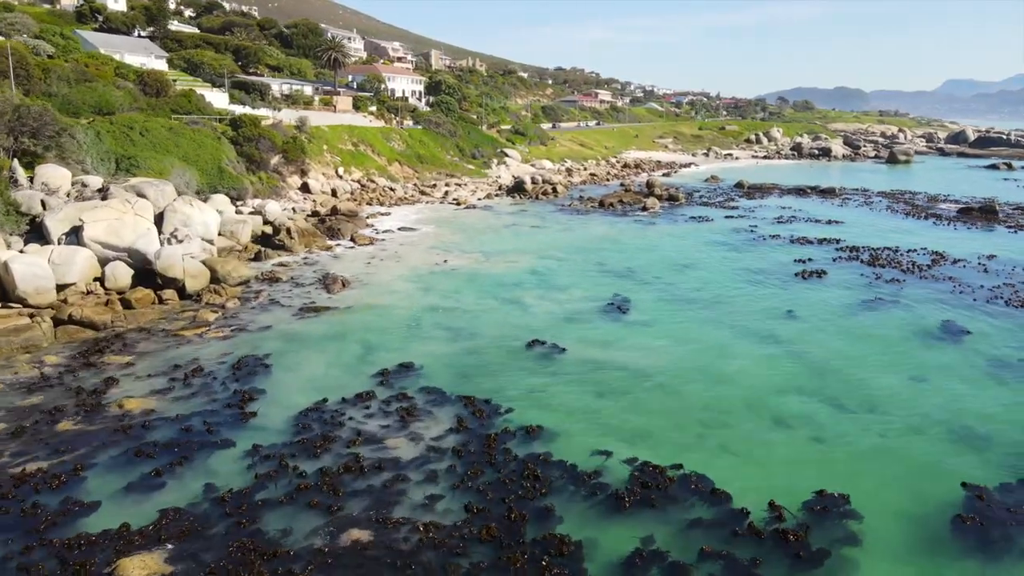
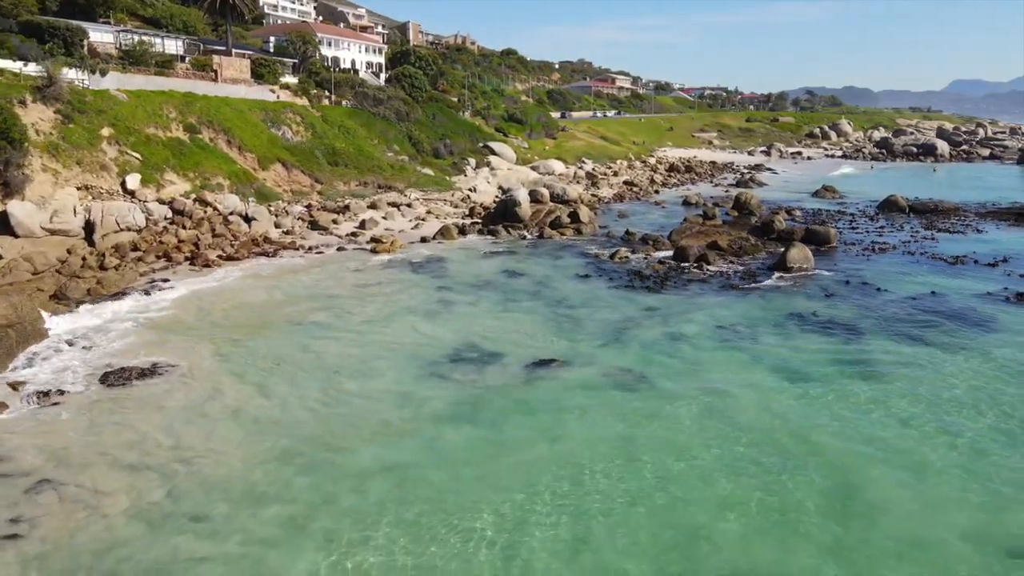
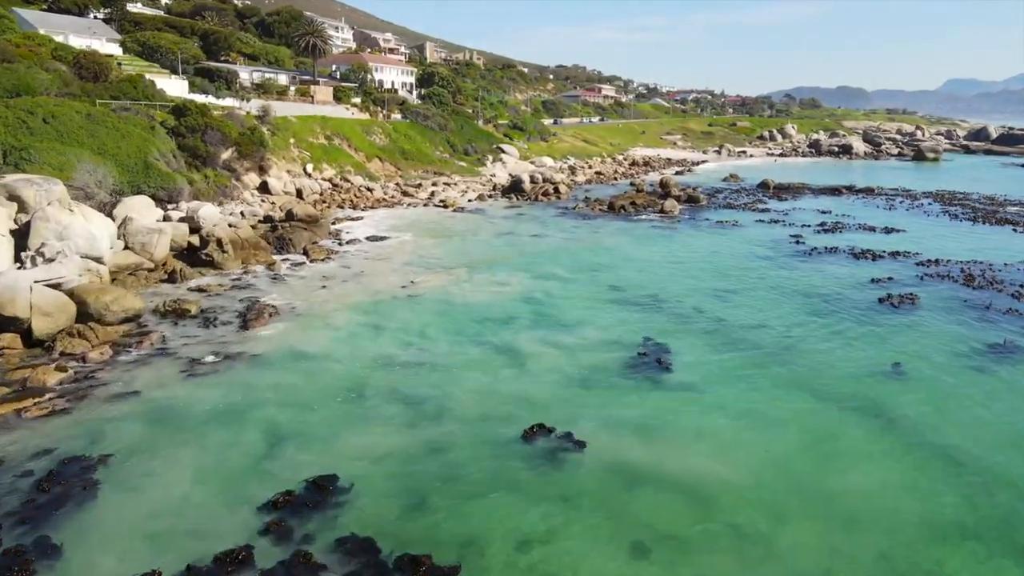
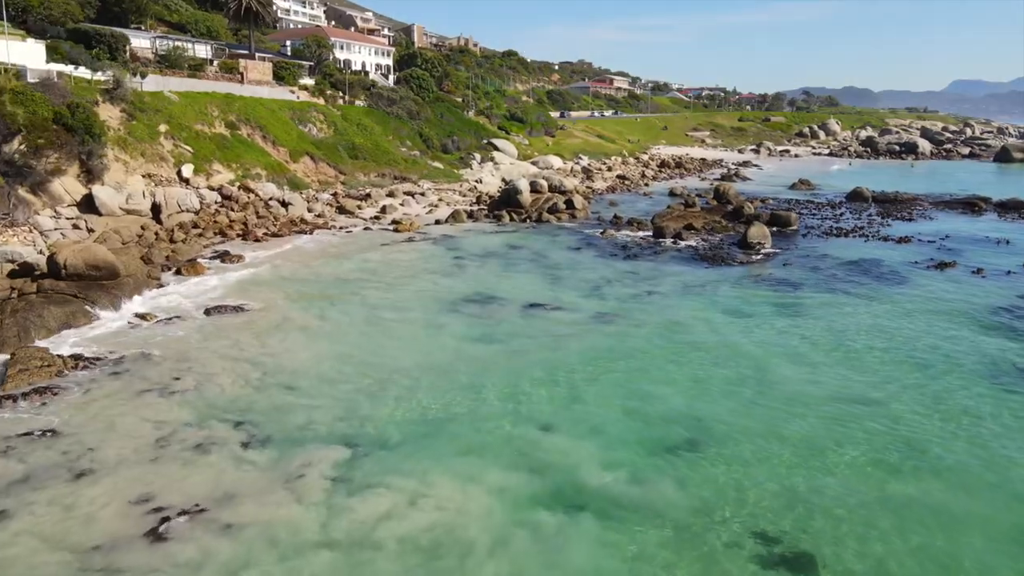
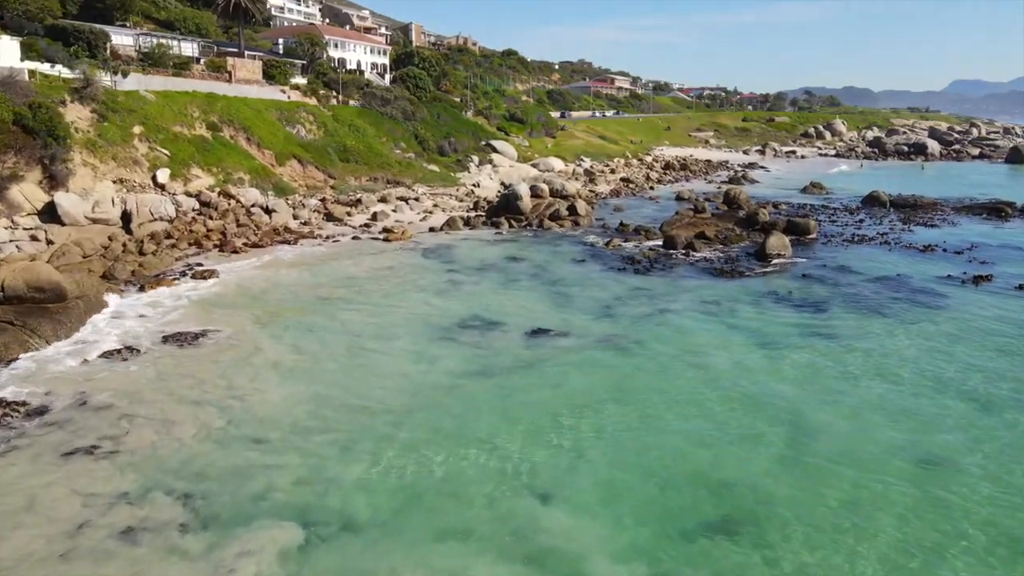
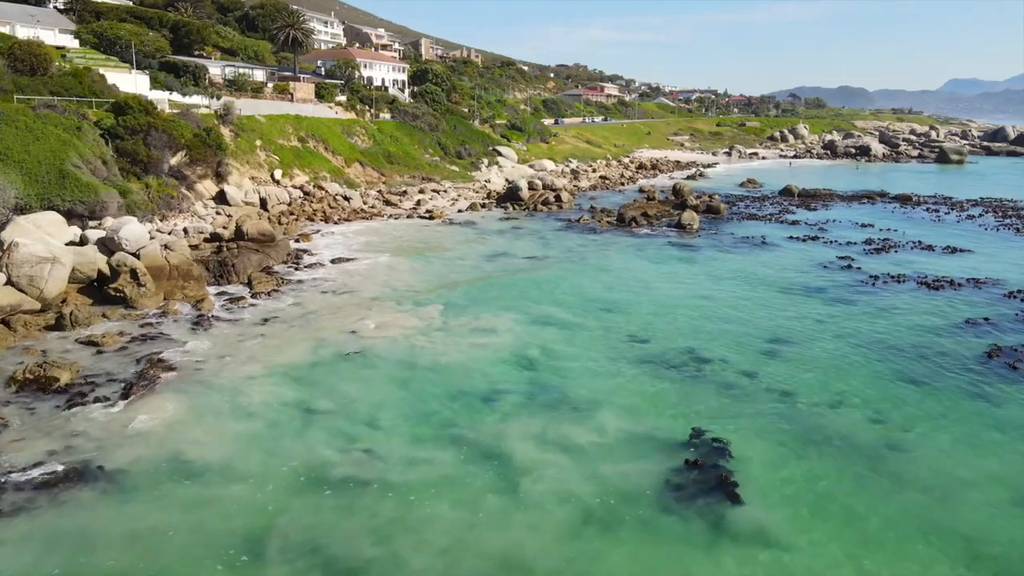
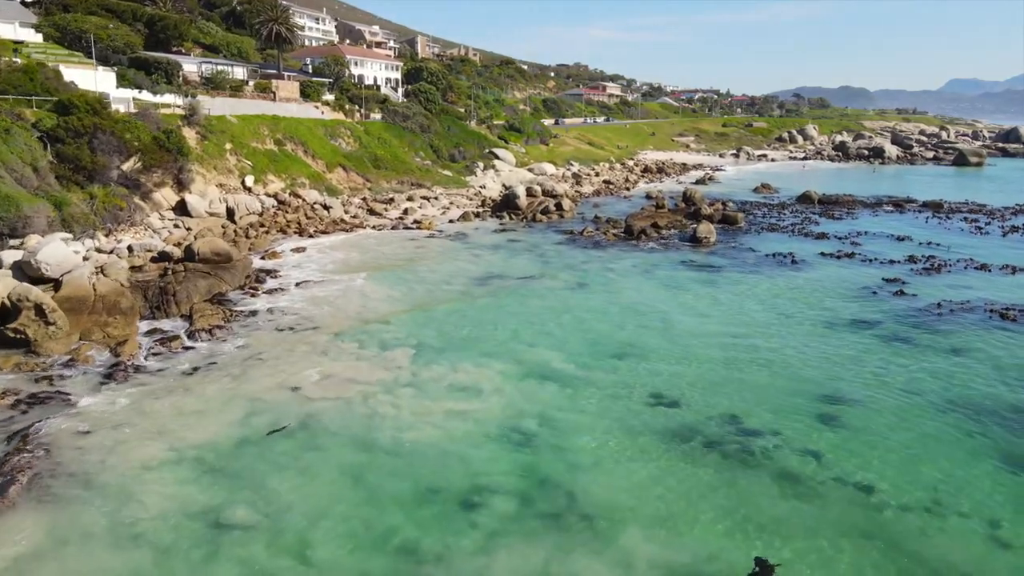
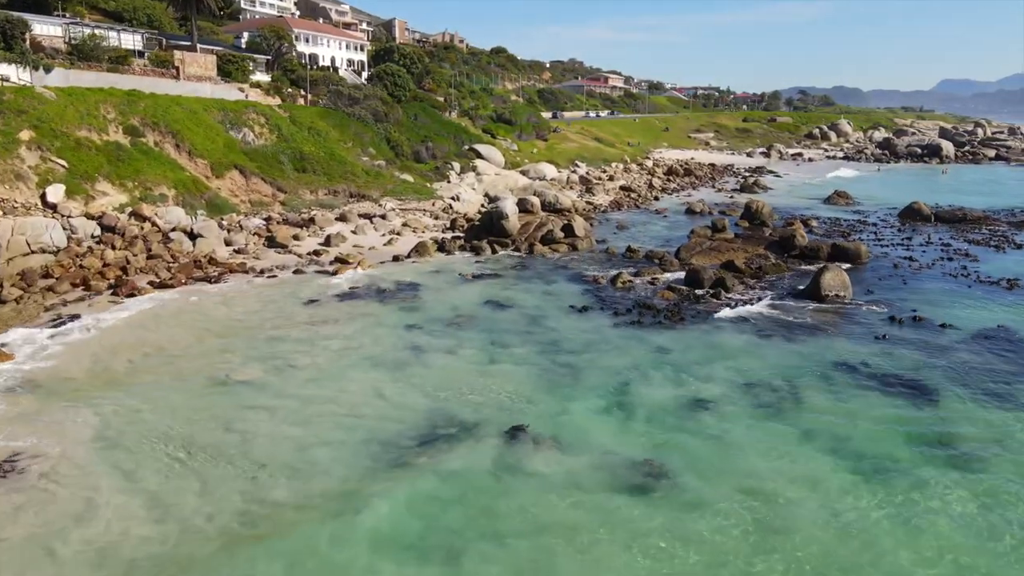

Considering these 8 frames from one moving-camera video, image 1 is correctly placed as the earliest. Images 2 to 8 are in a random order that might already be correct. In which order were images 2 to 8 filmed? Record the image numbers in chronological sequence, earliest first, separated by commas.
3, 6, 7, 4, 5, 2, 8
